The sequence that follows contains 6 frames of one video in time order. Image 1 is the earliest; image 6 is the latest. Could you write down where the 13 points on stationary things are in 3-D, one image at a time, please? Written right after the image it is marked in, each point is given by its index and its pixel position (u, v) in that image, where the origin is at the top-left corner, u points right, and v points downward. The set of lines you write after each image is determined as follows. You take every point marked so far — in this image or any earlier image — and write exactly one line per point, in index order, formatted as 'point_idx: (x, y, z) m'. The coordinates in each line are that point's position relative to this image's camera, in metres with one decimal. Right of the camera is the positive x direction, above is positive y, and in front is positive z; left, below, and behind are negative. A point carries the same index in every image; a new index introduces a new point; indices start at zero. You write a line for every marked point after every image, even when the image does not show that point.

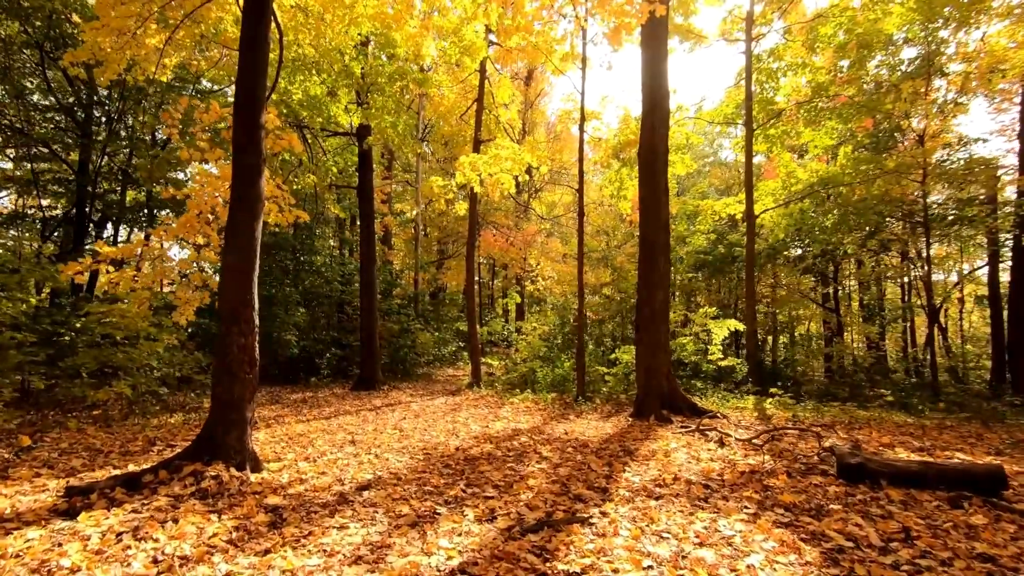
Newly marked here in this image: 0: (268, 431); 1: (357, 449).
0: (-3.1, -1.8, +5.9) m
1: (-1.7, -1.8, +5.1) m
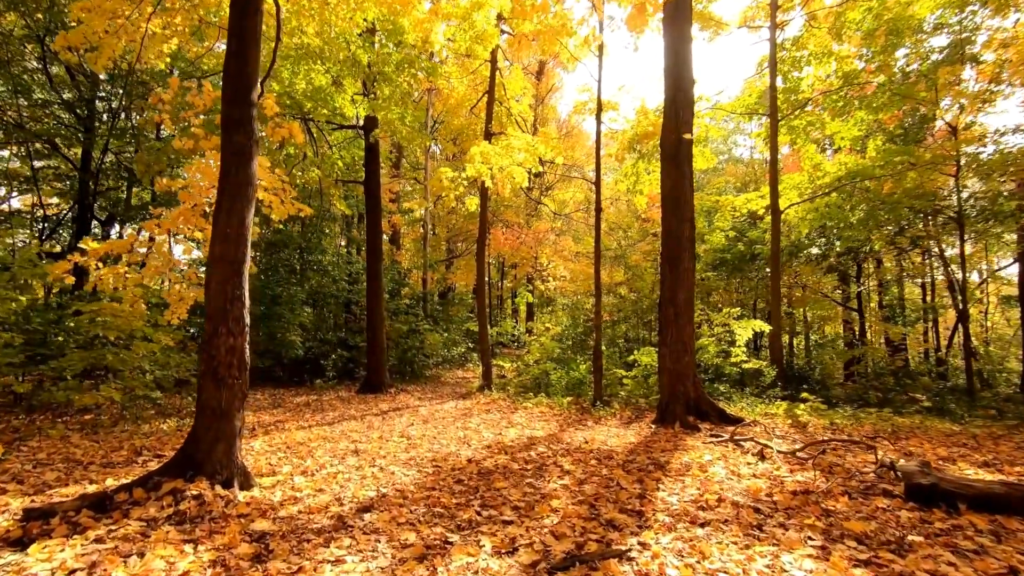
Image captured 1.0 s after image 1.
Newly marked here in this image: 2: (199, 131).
0: (-2.9, -1.8, +5.5) m
1: (-1.5, -1.7, +4.6) m
2: (-4.1, +2.1, +6.1) m
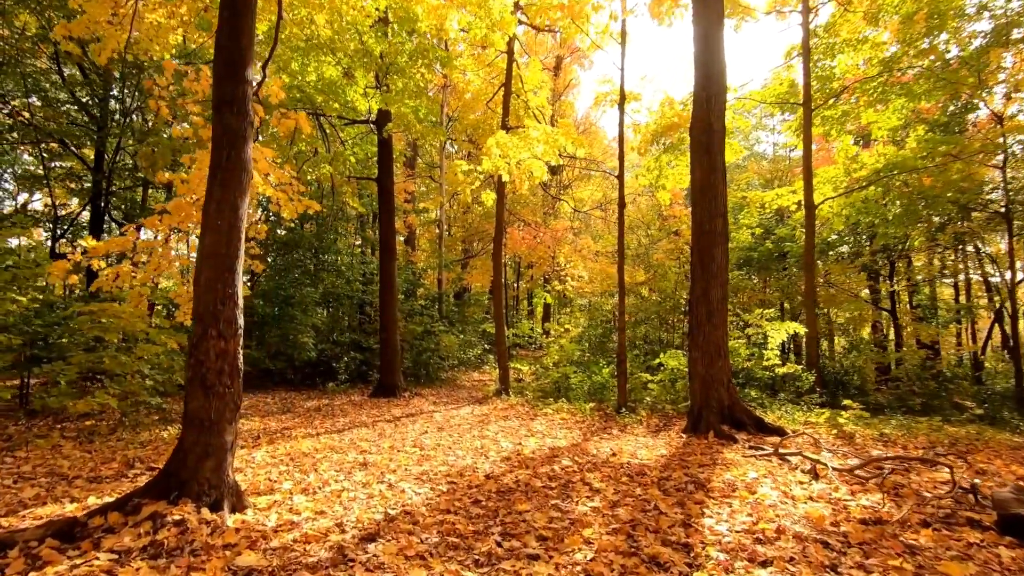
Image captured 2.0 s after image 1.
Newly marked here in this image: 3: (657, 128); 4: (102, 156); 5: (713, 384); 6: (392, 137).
0: (-2.7, -1.8, +5.2) m
1: (-1.3, -1.7, +4.2) m
2: (-3.9, +2.1, +5.8) m
3: (+3.2, +3.6, +10.3) m
4: (-9.6, +3.1, +10.9) m
5: (+2.9, -1.4, +6.7) m
6: (-2.8, +3.5, +10.8) m
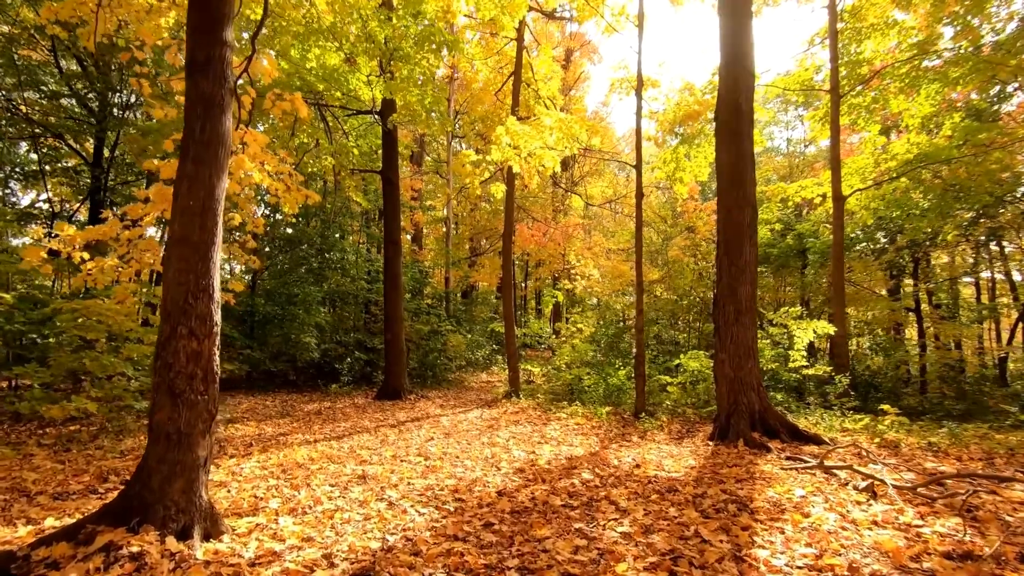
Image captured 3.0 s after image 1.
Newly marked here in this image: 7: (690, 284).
0: (-2.6, -1.7, +4.7) m
1: (-1.2, -1.7, +3.8) m
2: (-3.7, +2.1, +5.4) m
3: (+3.5, +3.6, +9.8) m
4: (-9.4, +3.1, +10.6) m
5: (+3.1, -1.3, +6.2) m
6: (-2.6, +3.6, +10.4) m
7: (+4.8, +0.1, +12.5) m
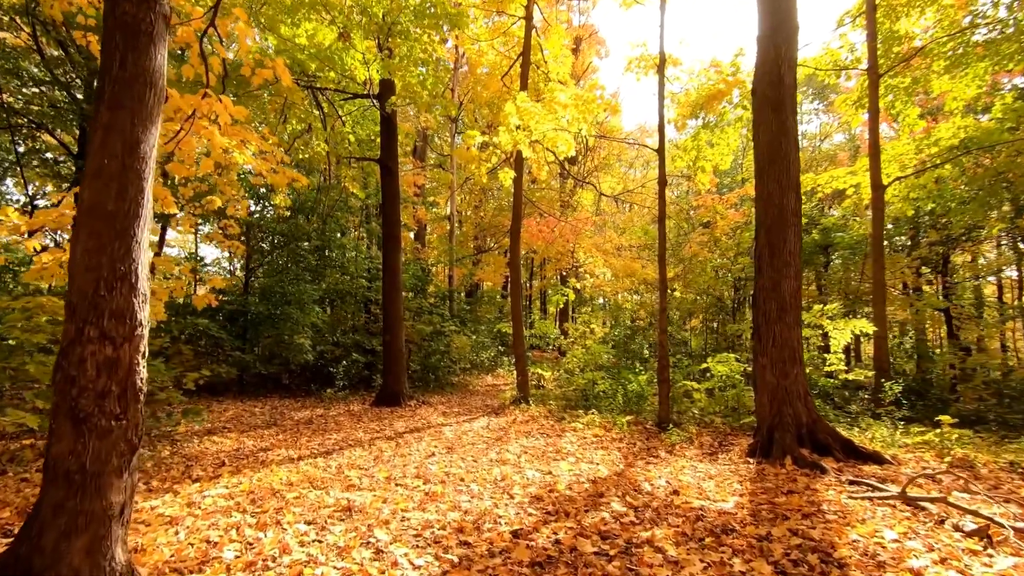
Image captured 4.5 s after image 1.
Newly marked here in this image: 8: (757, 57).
0: (-2.4, -1.7, +4.0) m
1: (-1.1, -1.6, +3.1) m
2: (-3.6, +2.2, +4.7) m
3: (+3.6, +3.7, +9.0) m
4: (-9.2, +3.2, +9.9) m
5: (+3.2, -1.3, +5.4) m
6: (-2.4, +3.6, +9.7) m
7: (+5.0, +0.1, +11.7) m
8: (+3.1, +2.9, +5.8) m
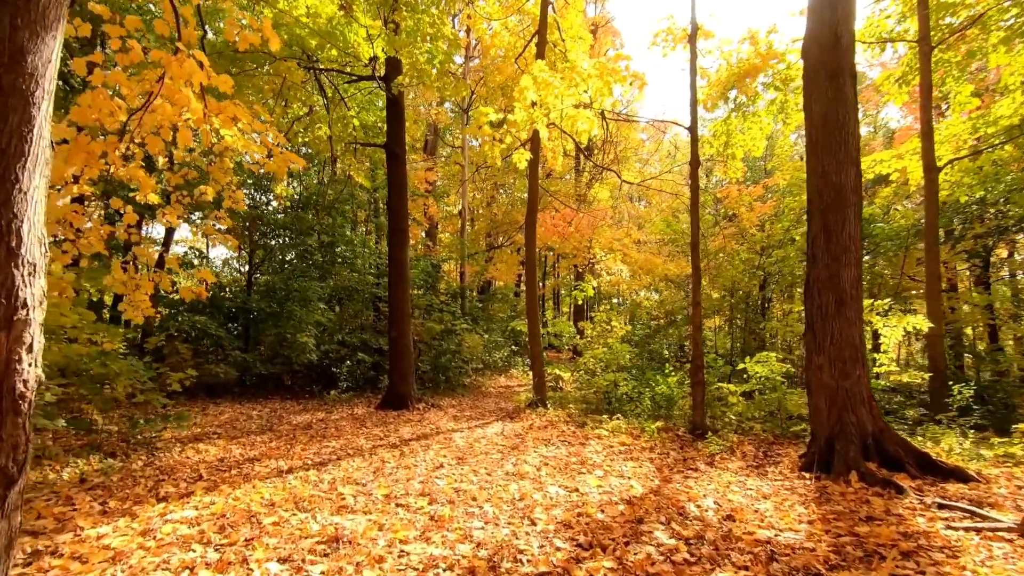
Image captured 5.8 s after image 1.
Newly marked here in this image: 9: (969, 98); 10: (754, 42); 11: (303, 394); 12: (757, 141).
0: (-2.3, -1.6, +3.4) m
1: (-0.9, -1.5, +2.4) m
2: (-3.4, +2.3, +4.1) m
3: (+3.9, +3.8, +8.3) m
4: (-8.9, +3.3, +9.5) m
5: (+3.4, -1.2, +4.7) m
6: (-2.1, +3.7, +9.1) m
7: (+5.3, +0.3, +10.9) m
8: (+3.3, +3.0, +5.1) m
9: (+9.4, +3.9, +9.6) m
10: (+4.3, +4.4, +8.3) m
11: (-4.4, -2.2, +9.7) m
12: (+4.8, +2.9, +9.1) m
